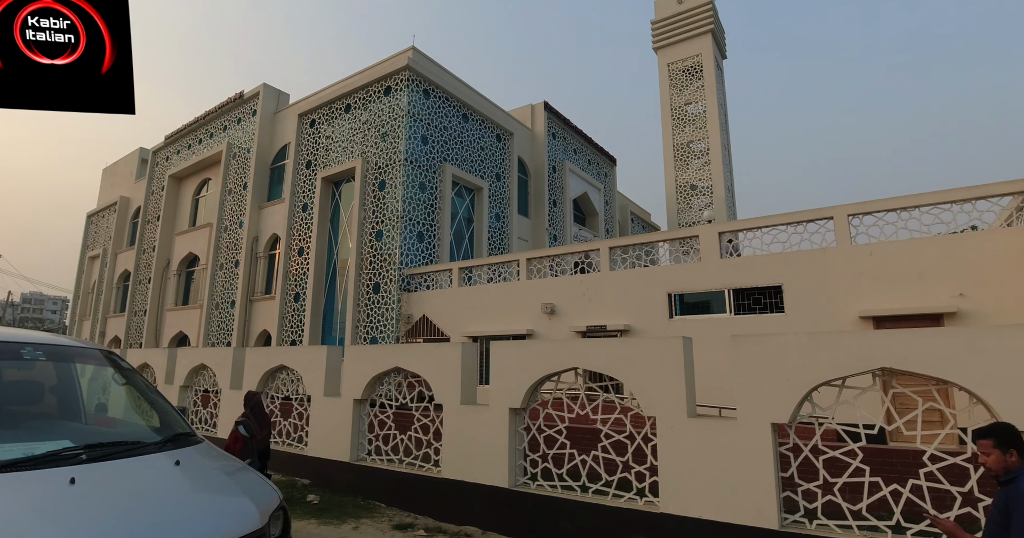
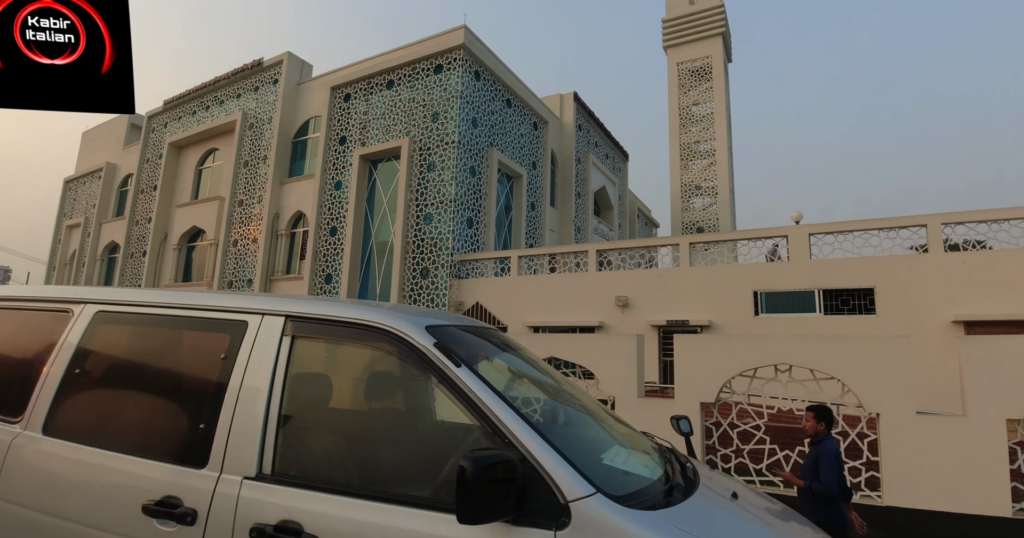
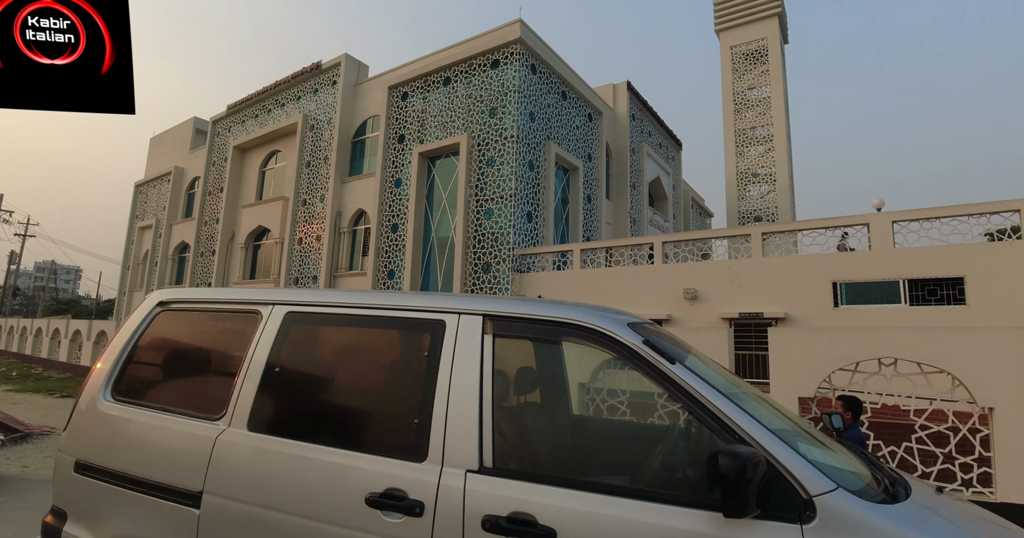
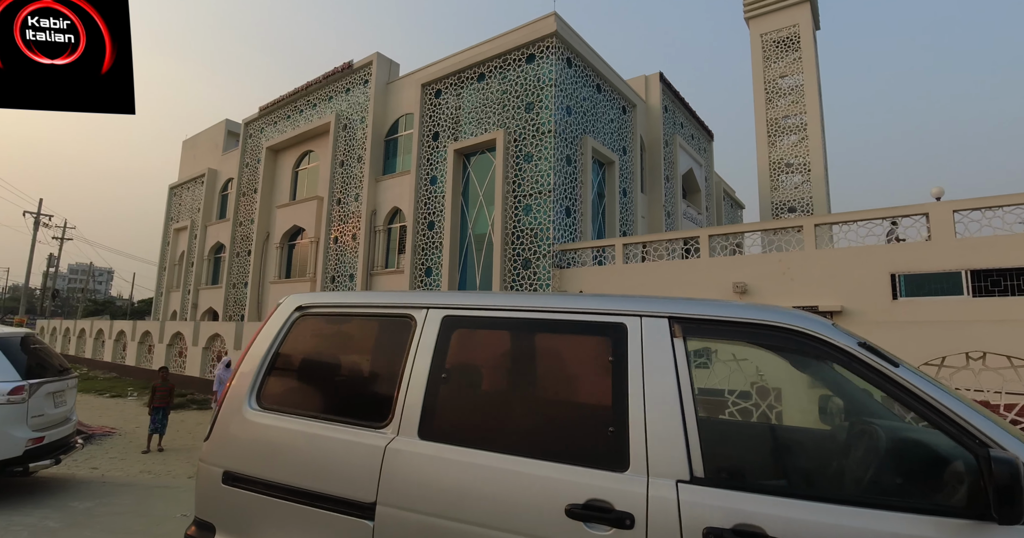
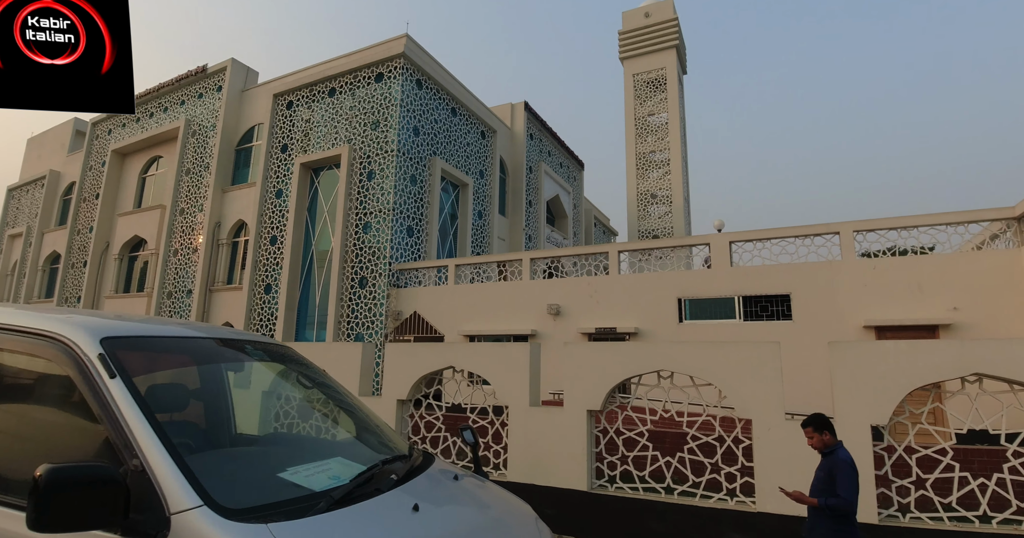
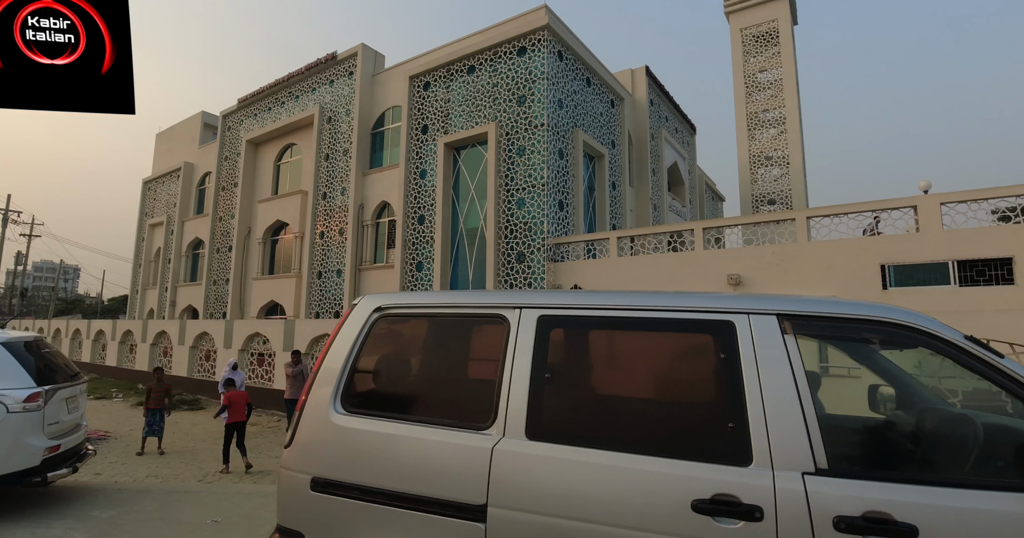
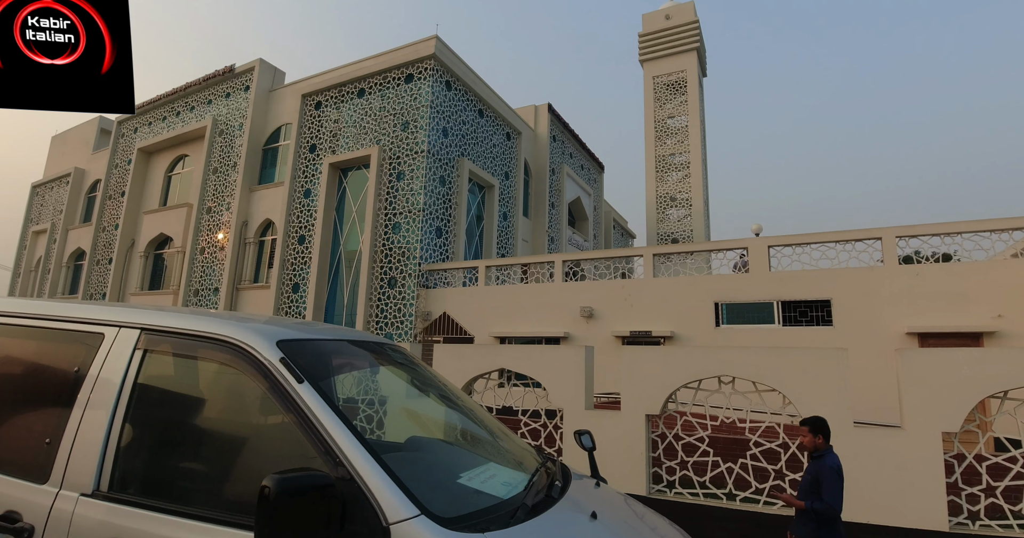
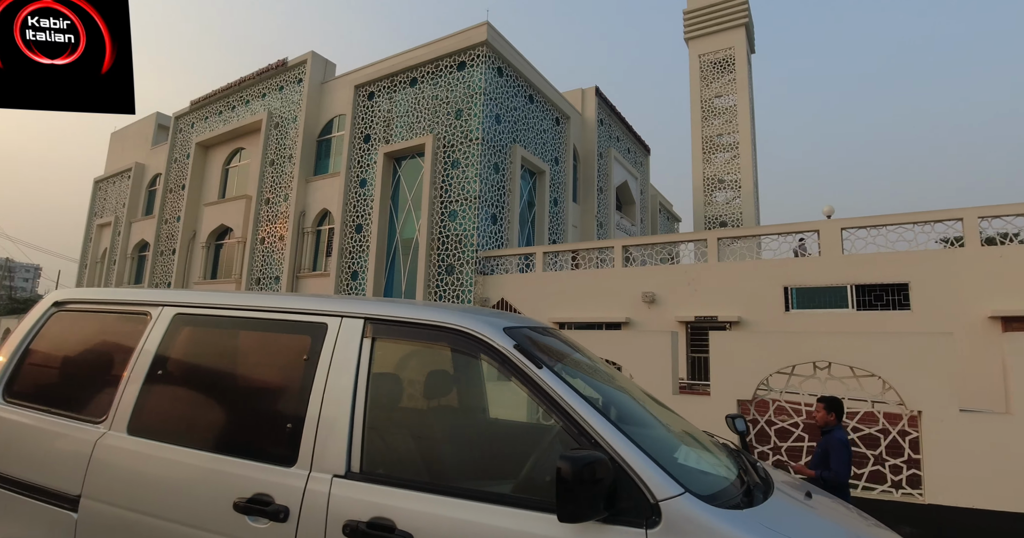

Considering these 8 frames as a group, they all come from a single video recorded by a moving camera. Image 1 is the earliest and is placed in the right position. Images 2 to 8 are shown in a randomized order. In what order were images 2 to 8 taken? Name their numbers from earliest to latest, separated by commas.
5, 7, 2, 8, 3, 4, 6
